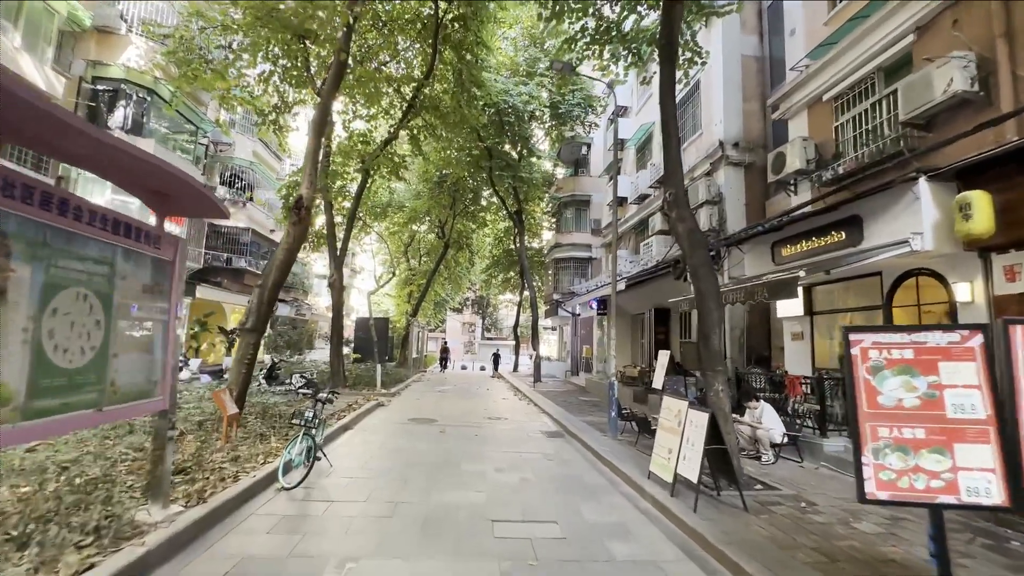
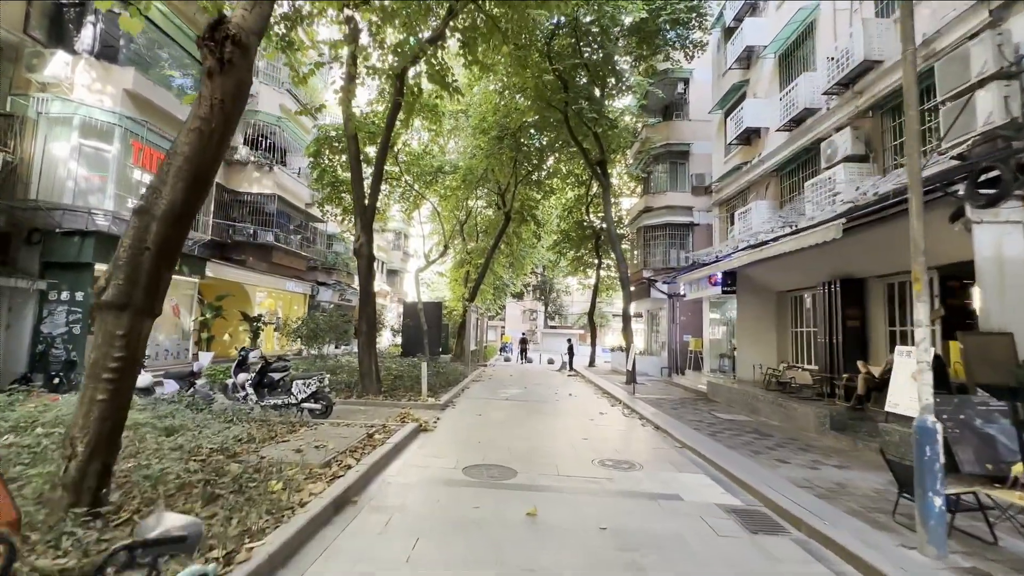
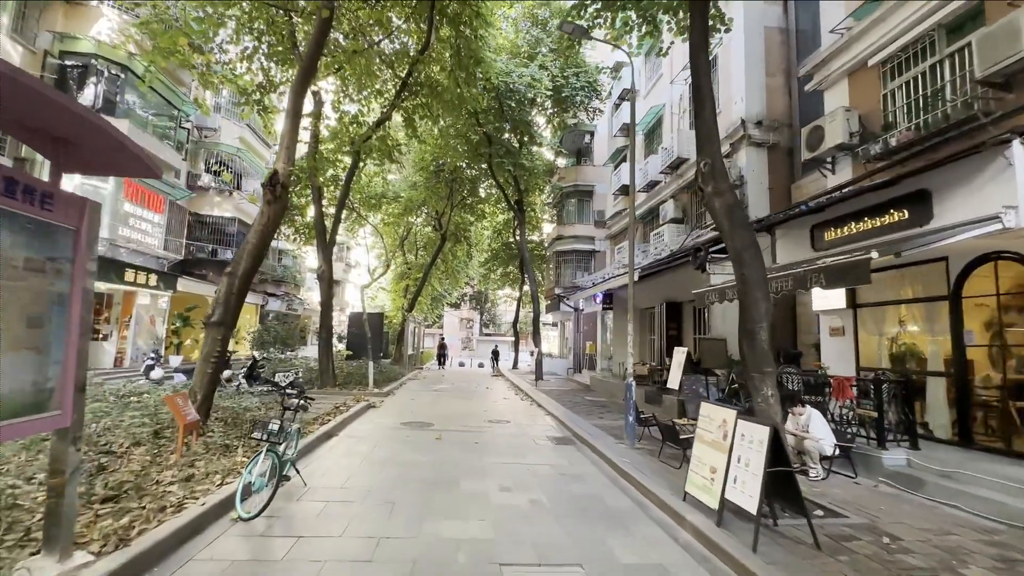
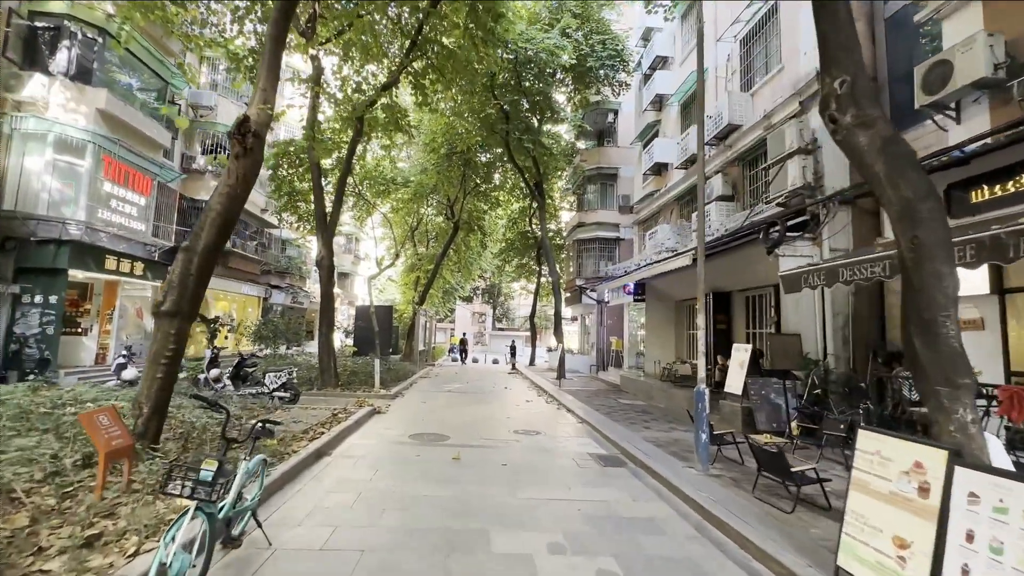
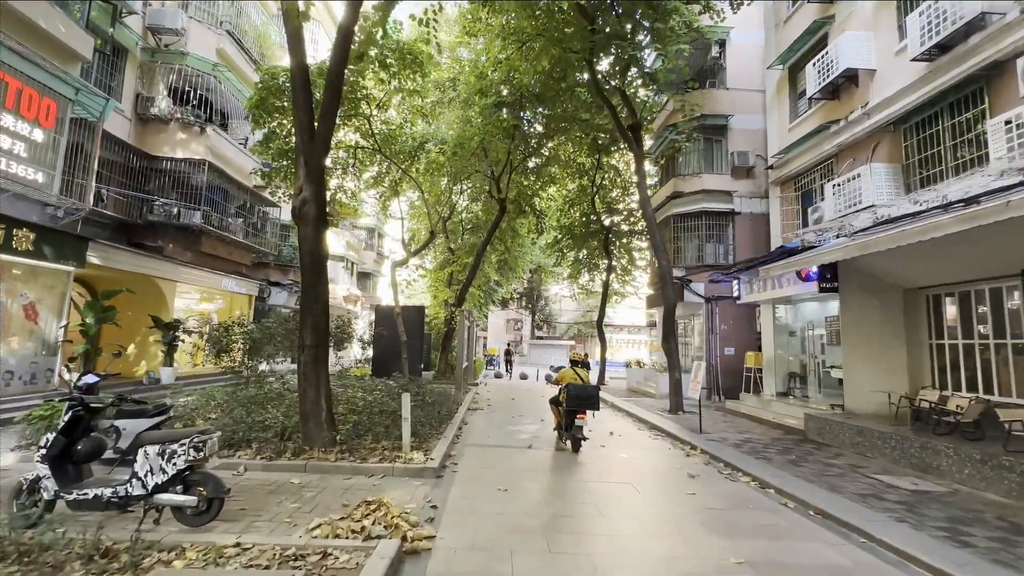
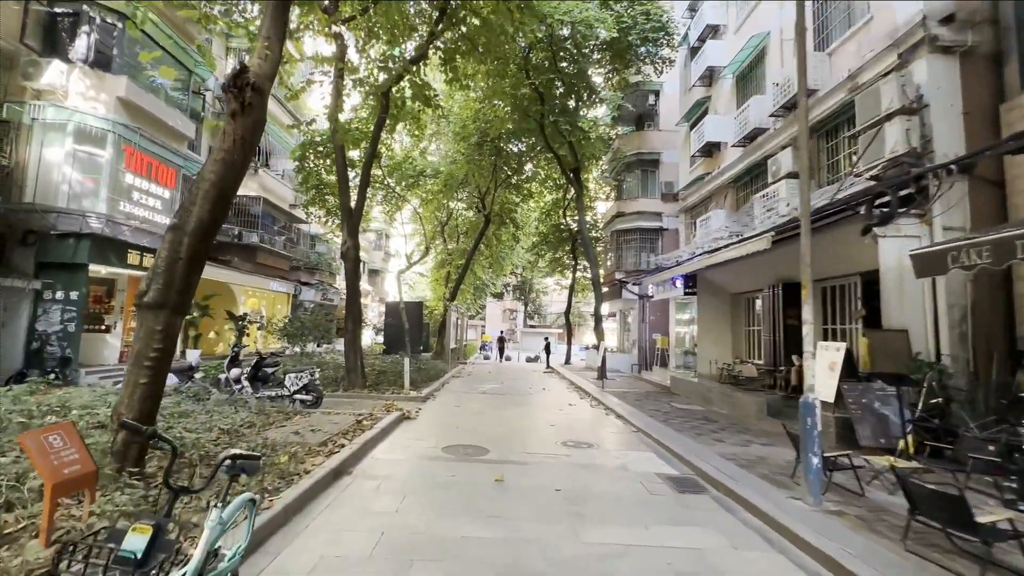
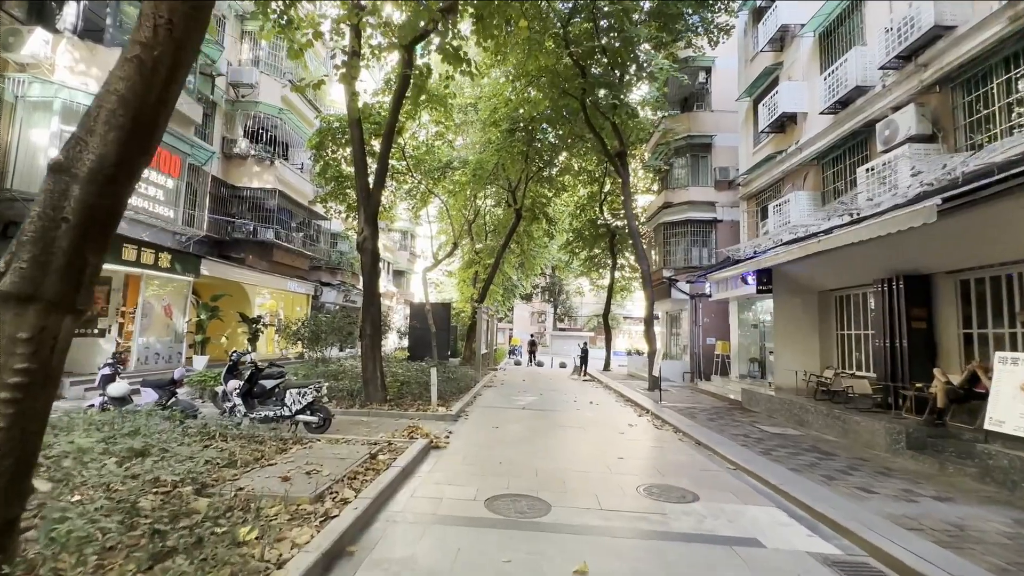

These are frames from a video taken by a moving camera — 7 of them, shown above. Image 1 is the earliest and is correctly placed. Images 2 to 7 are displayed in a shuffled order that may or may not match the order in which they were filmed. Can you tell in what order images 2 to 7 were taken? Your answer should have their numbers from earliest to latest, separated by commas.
3, 4, 6, 2, 7, 5
